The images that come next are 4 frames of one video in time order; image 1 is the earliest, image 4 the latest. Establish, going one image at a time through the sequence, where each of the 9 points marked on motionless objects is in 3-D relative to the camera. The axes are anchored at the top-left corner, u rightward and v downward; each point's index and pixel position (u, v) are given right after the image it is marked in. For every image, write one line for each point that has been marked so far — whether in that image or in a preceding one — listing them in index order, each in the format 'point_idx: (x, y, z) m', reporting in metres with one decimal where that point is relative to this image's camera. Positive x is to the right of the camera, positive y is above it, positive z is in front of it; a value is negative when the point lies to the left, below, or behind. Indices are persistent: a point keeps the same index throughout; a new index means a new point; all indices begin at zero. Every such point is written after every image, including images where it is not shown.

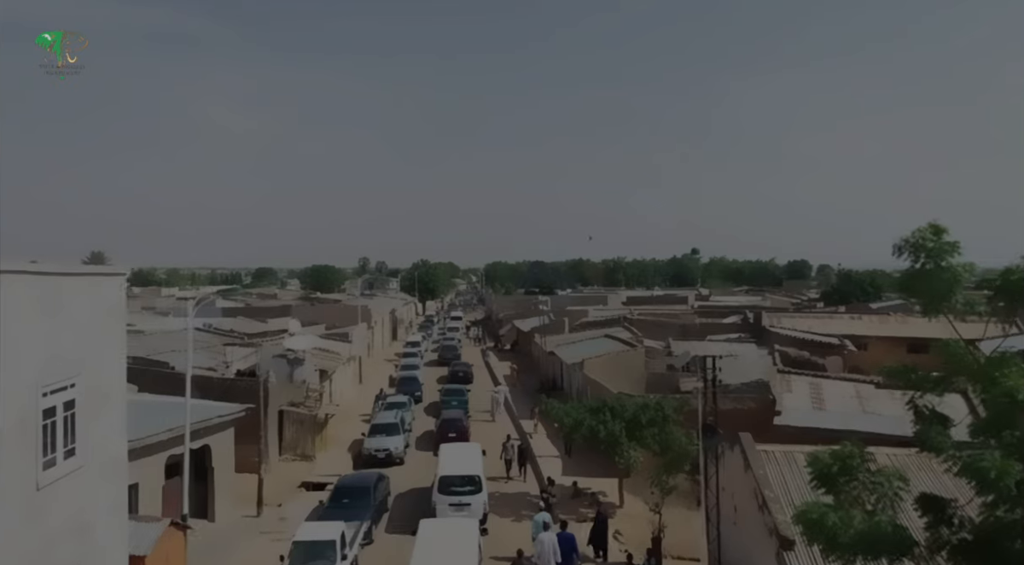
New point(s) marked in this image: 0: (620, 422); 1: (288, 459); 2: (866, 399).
0: (+2.0, -2.6, +15.4) m
1: (-5.4, -4.2, +19.4) m
2: (+7.4, -2.4, +16.9) m
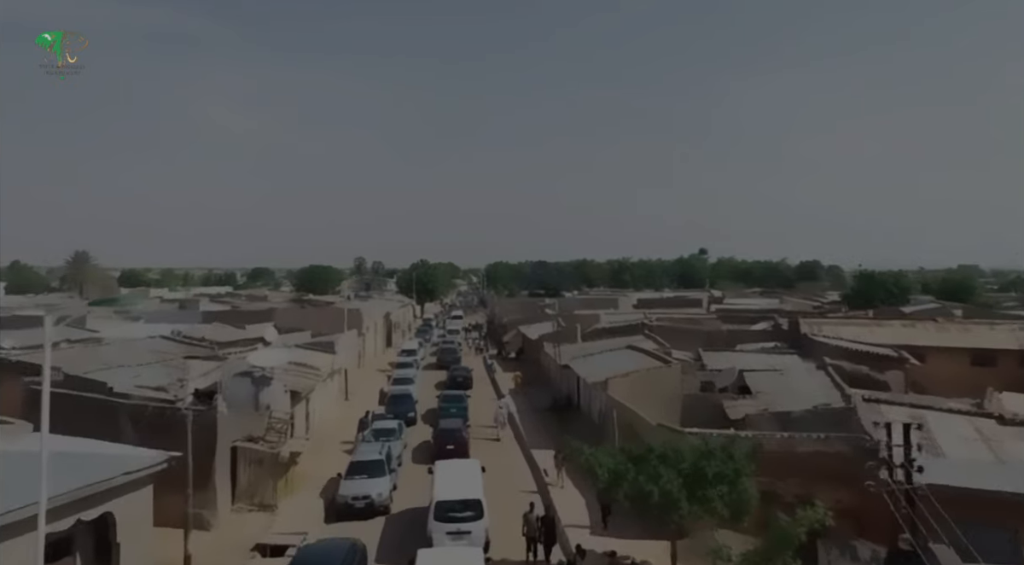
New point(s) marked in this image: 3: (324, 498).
0: (+2.3, -2.7, +11.4) m
1: (-5.1, -4.3, +15.3) m
2: (+7.7, -2.5, +12.9) m
3: (-3.9, -4.5, +16.8) m
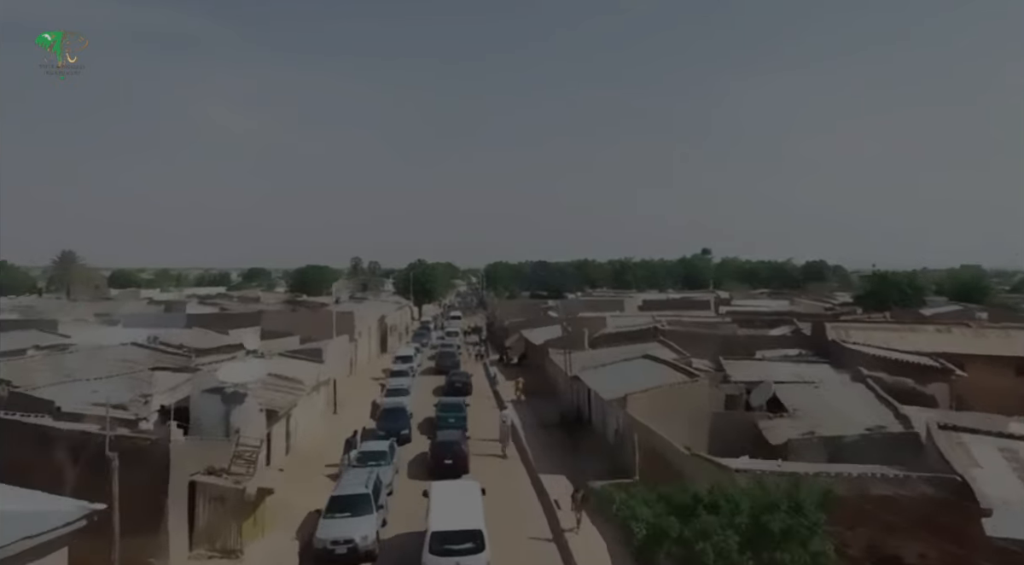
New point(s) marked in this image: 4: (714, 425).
0: (+2.4, -2.8, +9.0) m
1: (-5.0, -4.4, +13.0) m
2: (+7.8, -2.6, +10.5) m
3: (-3.8, -4.5, +14.4) m
4: (+4.4, -3.1, +17.7) m
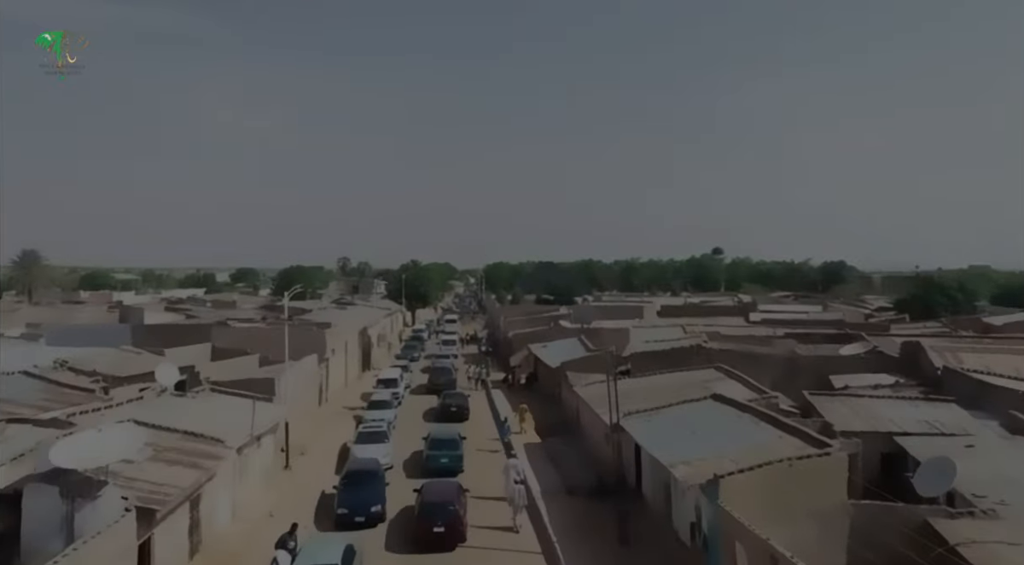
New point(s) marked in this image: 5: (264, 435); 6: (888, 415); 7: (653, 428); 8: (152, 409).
0: (+2.8, -3.0, +2.4) m
1: (-4.6, -4.6, +6.3) m
2: (+8.1, -2.8, +3.9) m
3: (-3.4, -4.8, +7.7) m
4: (+4.7, -3.3, +11.1) m
5: (-5.4, -3.3, +17.6) m
6: (+8.2, -2.8, +17.6) m
7: (+2.7, -2.8, +15.4) m
8: (-7.3, -2.3, +16.4) m
